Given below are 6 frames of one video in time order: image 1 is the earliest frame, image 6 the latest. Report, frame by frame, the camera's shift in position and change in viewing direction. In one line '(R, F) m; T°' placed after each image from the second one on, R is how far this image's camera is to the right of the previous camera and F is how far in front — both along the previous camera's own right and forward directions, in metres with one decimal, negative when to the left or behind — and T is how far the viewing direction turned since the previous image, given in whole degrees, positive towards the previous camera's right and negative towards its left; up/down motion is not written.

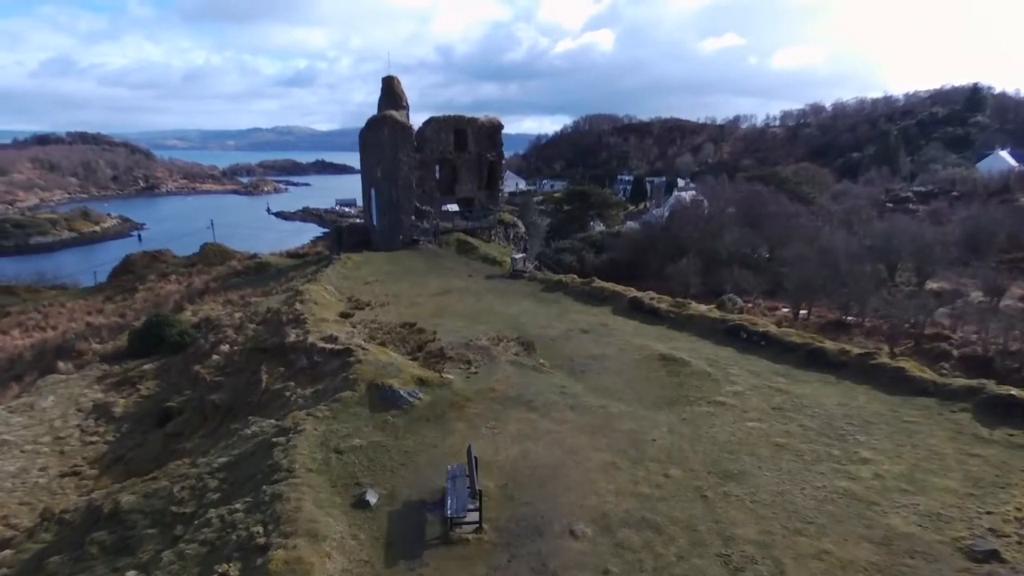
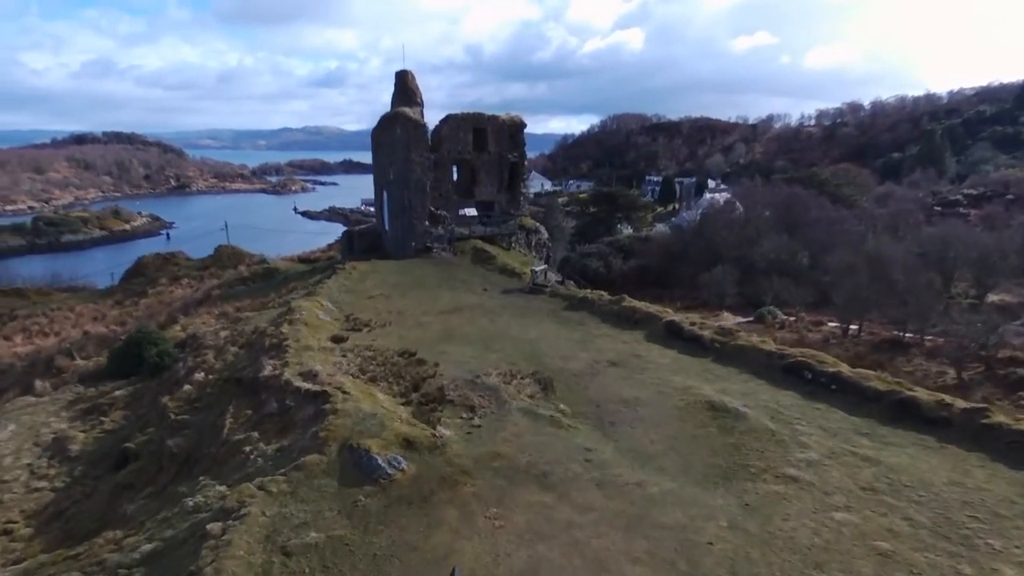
(+0.2, +2.5) m; -2°
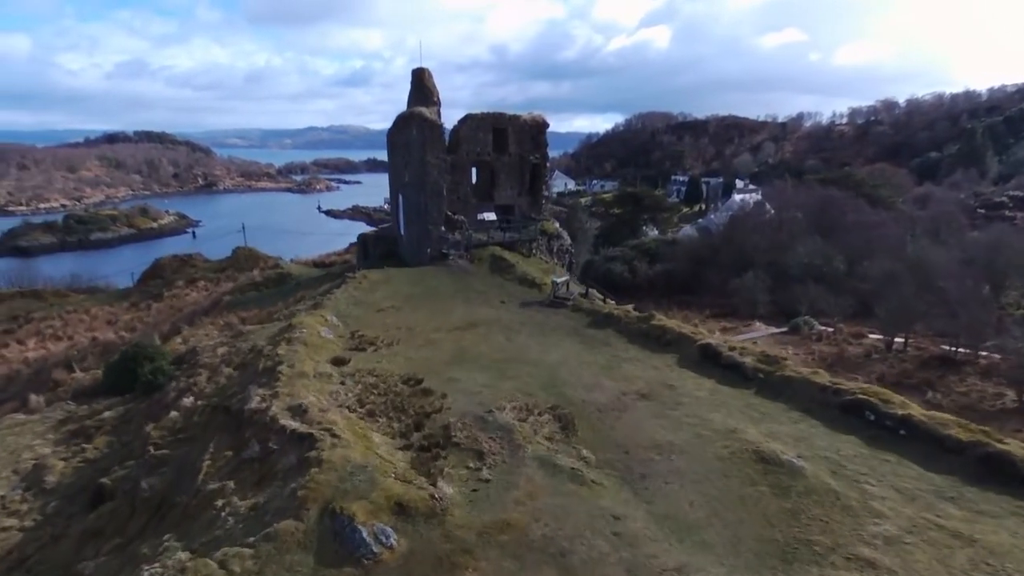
(+0.1, +1.5) m; -2°
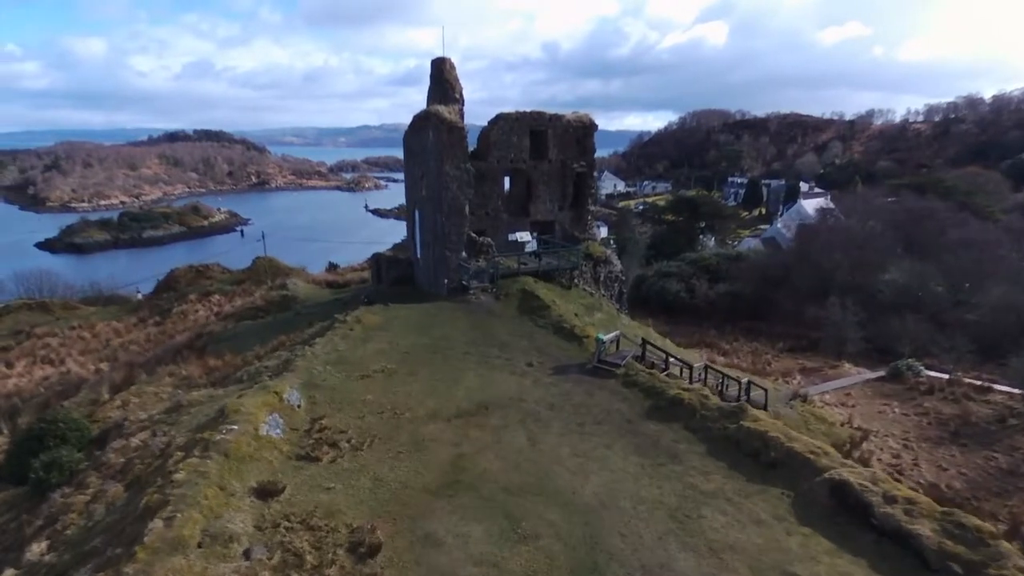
(+0.4, +5.2) m; -4°
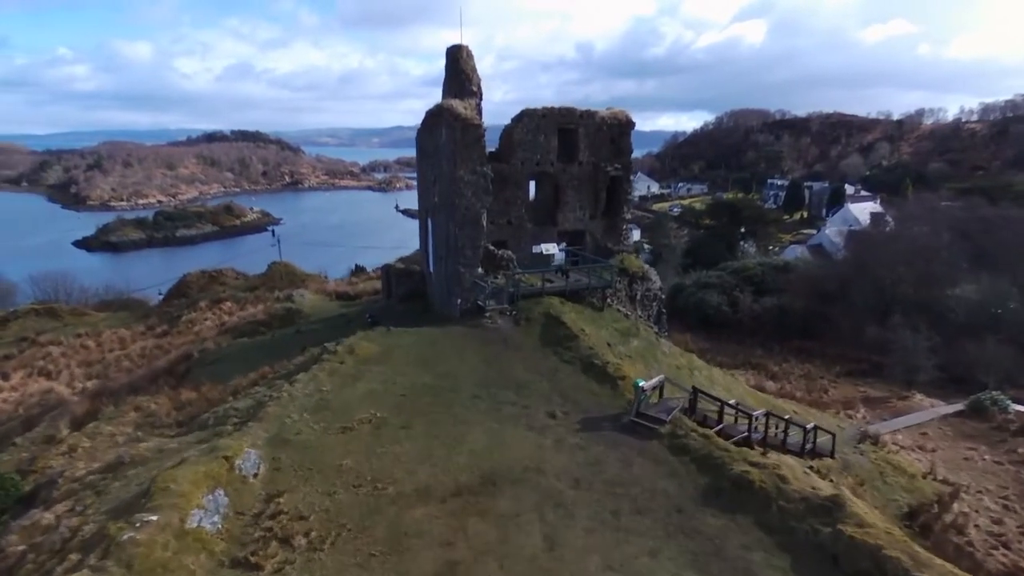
(+0.2, +2.9) m; -3°
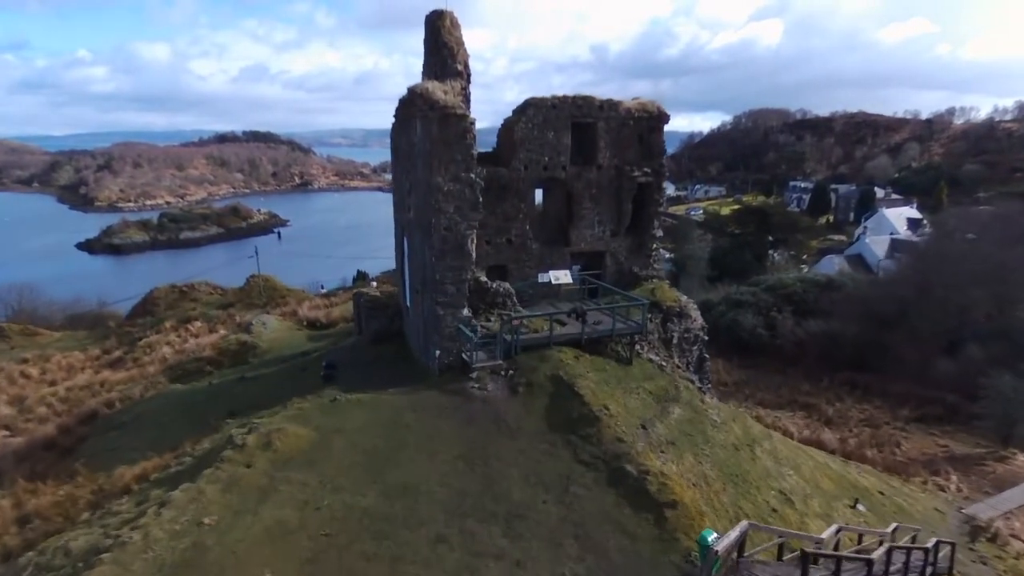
(+0.3, +5.0) m; -1°
